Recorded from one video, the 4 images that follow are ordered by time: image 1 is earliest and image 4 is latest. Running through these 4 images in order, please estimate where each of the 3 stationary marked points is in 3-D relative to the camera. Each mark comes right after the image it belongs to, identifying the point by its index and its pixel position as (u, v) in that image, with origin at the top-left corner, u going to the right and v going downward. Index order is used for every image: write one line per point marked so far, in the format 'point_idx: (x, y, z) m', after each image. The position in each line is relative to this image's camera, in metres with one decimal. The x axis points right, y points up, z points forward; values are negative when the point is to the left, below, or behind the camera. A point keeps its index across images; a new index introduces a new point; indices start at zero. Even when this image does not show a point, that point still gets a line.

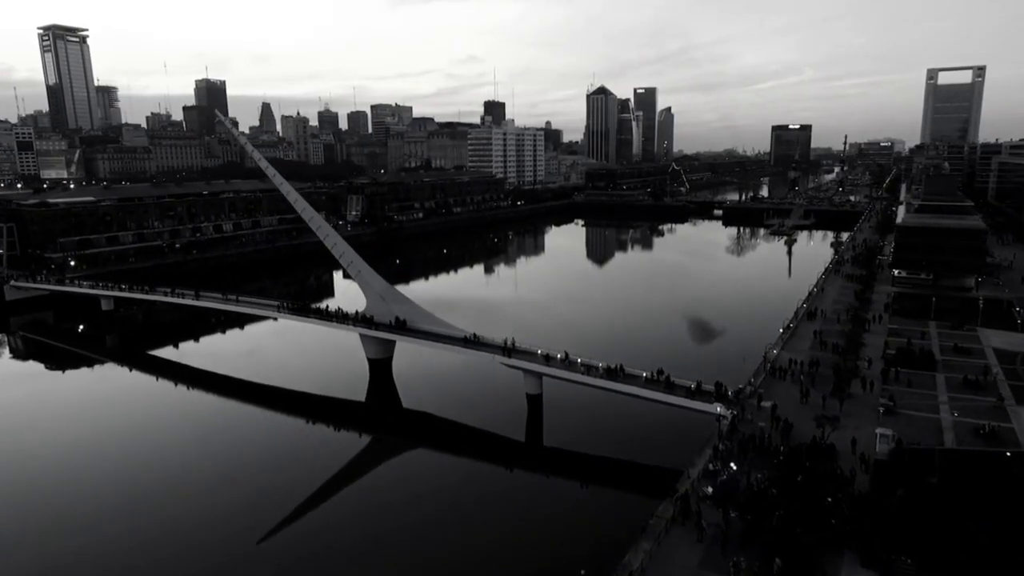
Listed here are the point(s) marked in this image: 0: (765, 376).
0: (+6.7, -2.4, +16.6) m
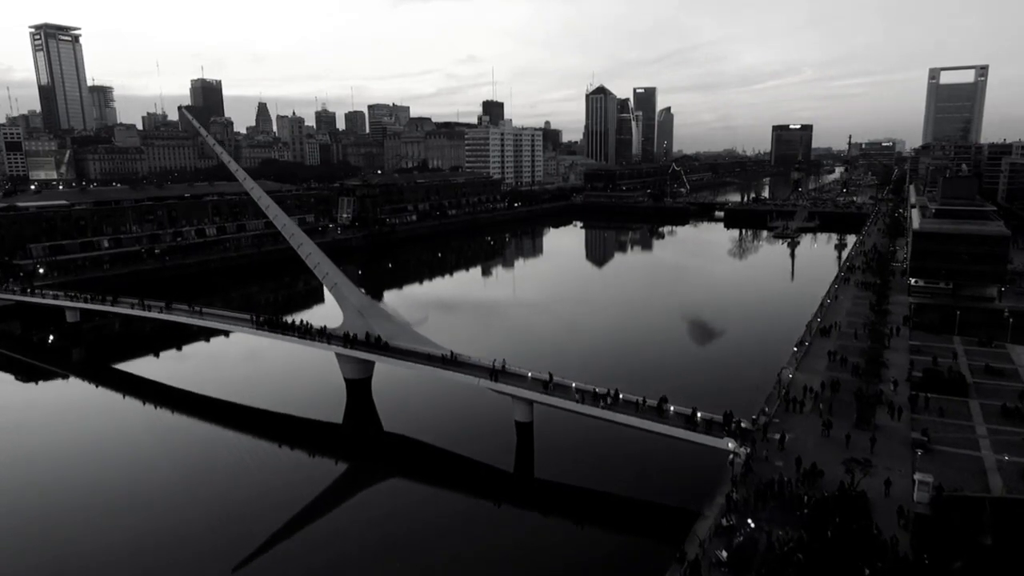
0: (+6.4, -2.9, +14.9) m
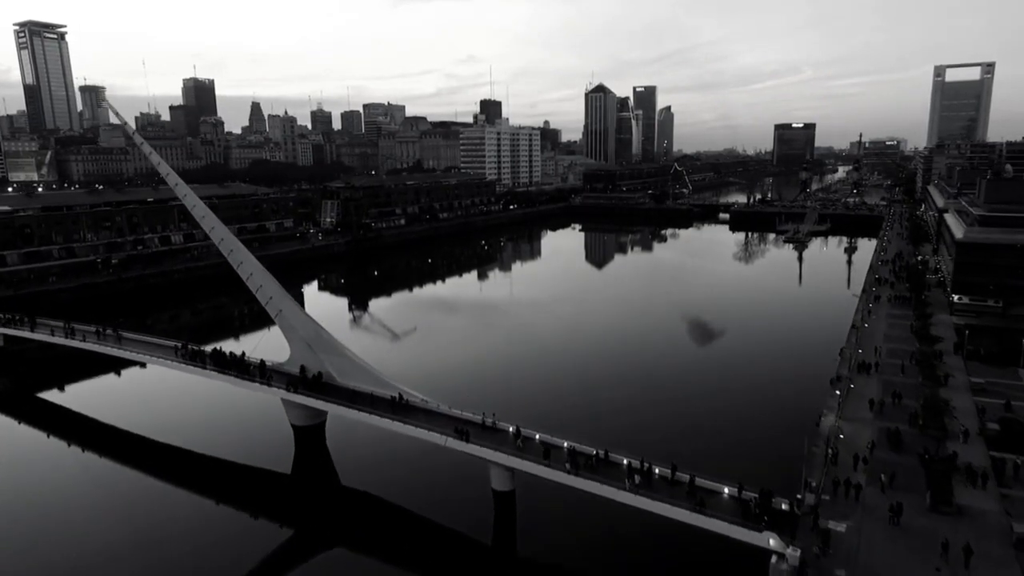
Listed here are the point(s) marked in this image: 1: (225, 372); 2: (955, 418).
0: (+5.9, -3.6, +11.6) m
1: (-7.5, -2.2, +16.3) m
2: (+10.1, -3.0, +14.2) m
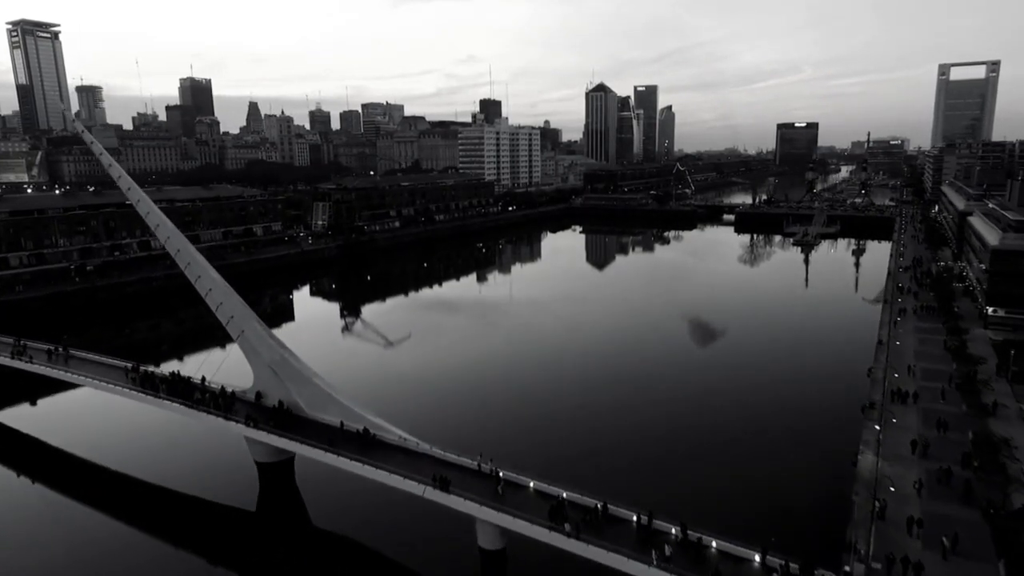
0: (+5.7, -4.0, +9.8) m
1: (-7.6, -2.6, +14.4) m
2: (+9.9, -3.4, +12.3) m
